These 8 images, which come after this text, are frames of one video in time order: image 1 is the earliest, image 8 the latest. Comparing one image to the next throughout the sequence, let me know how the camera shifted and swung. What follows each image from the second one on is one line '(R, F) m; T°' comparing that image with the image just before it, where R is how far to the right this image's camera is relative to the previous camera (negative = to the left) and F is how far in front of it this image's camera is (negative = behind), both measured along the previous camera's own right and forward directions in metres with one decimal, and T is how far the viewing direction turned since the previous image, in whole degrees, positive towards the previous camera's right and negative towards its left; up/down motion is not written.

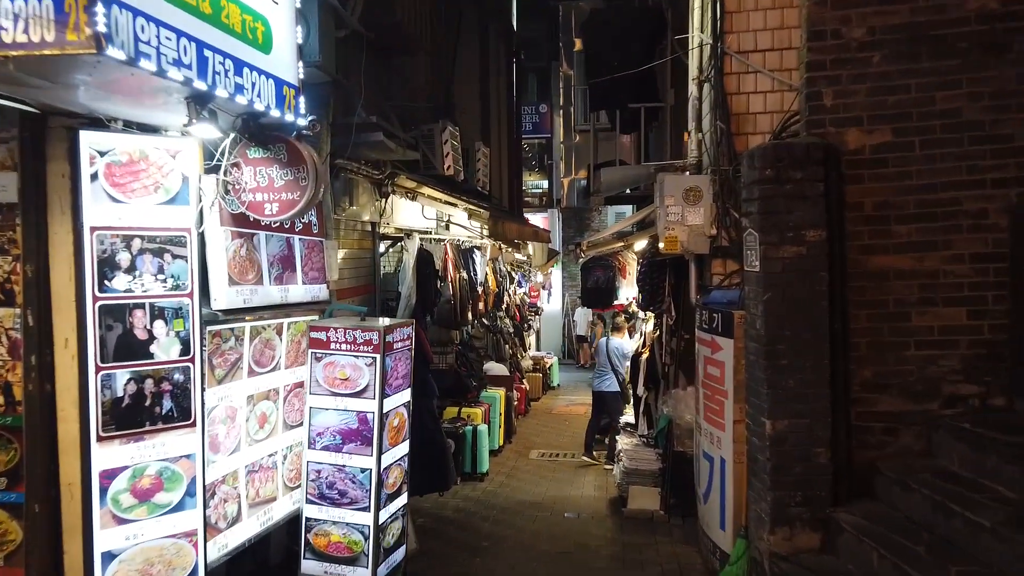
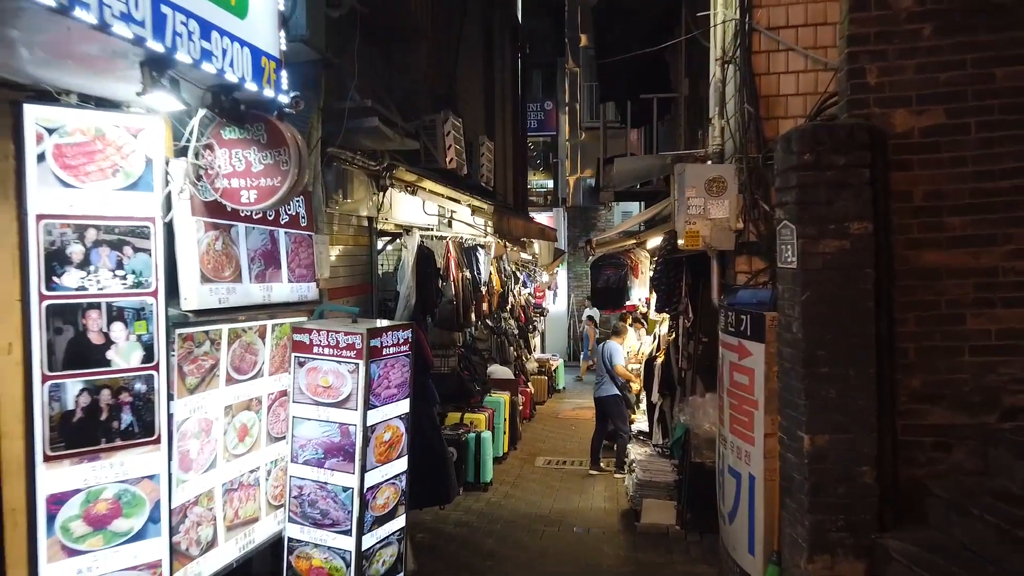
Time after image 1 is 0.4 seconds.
(0.0, +0.4) m; 0°
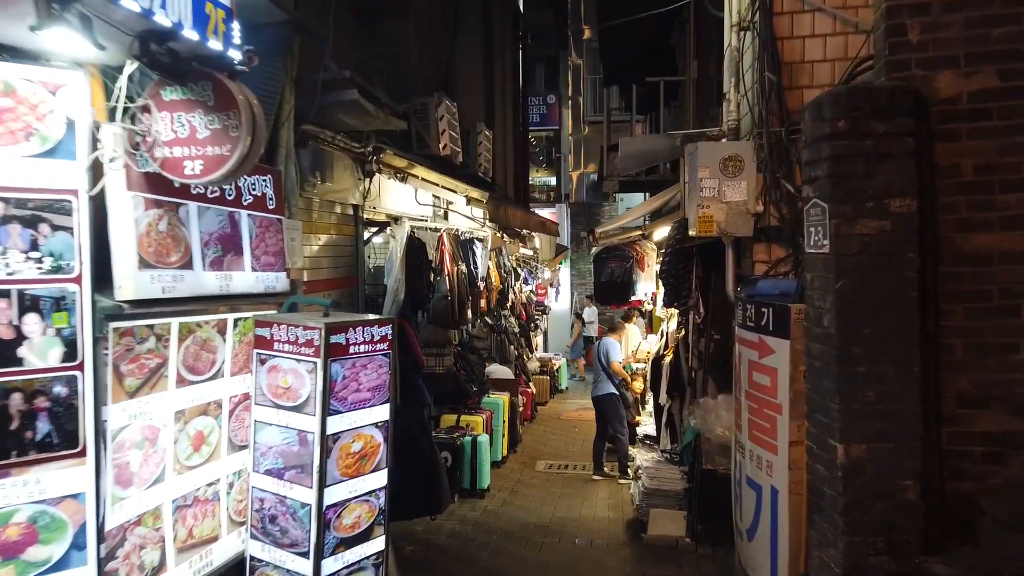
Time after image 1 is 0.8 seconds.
(+0.1, +0.4) m; 0°
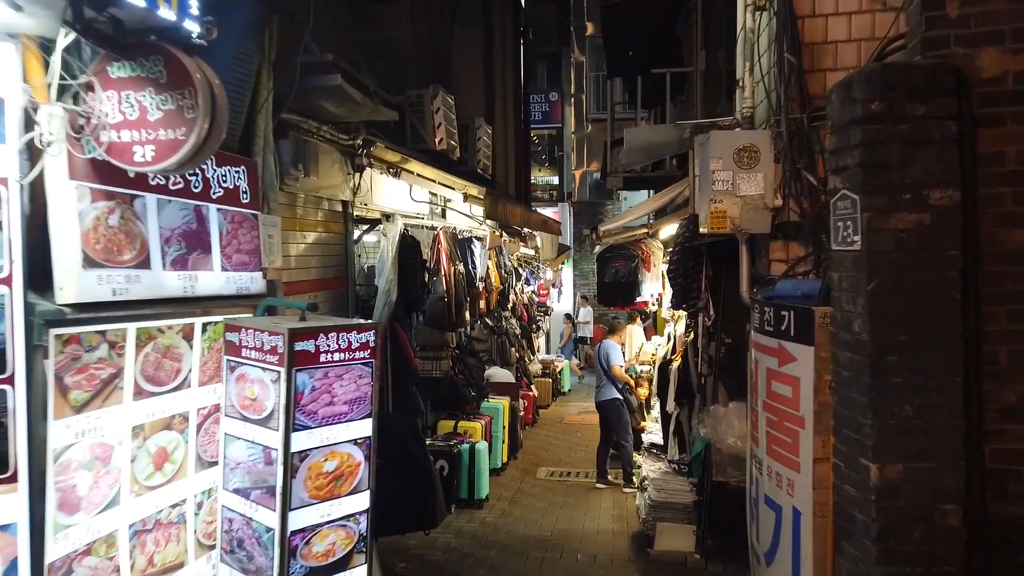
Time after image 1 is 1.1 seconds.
(0.0, +0.3) m; 0°
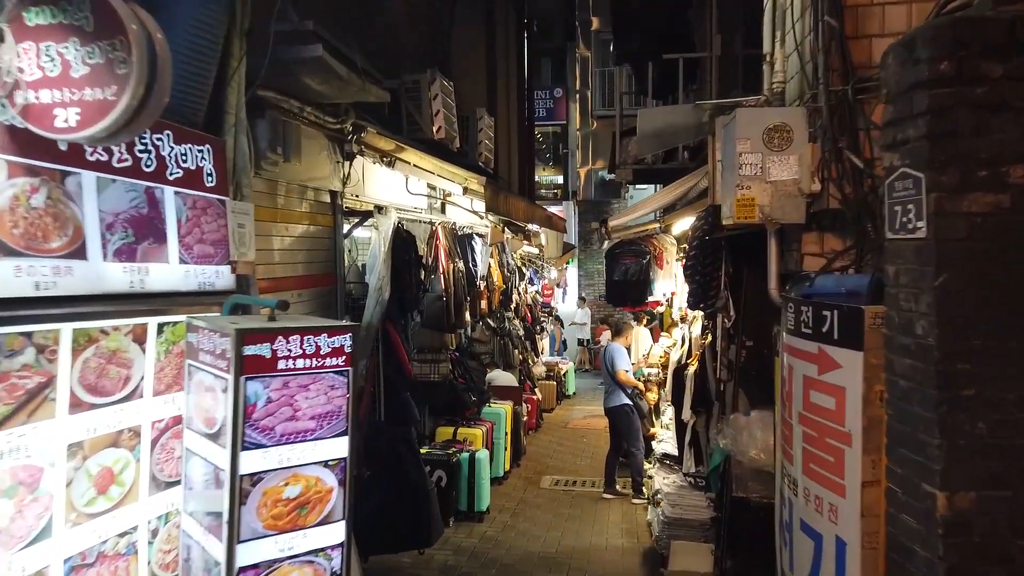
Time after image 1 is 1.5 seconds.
(0.0, +0.4) m; 0°
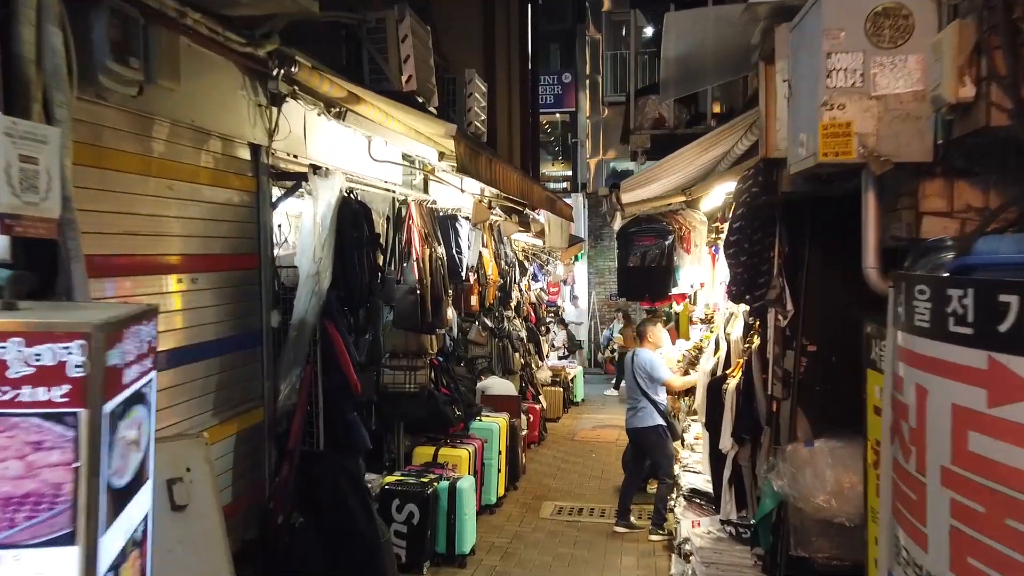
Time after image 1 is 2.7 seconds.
(+0.1, +1.1) m; -1°
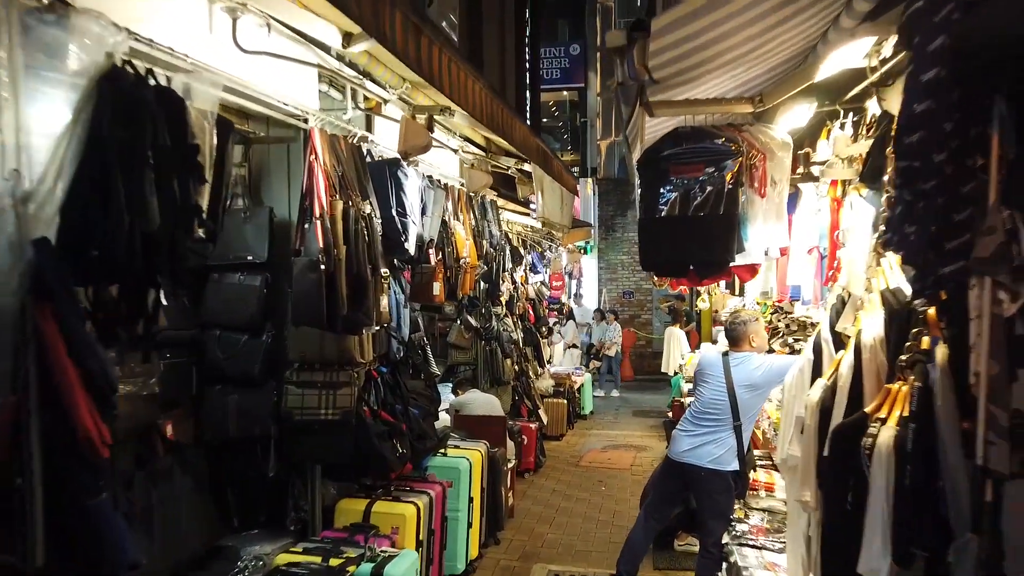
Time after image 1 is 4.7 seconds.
(+0.2, +1.8) m; -1°
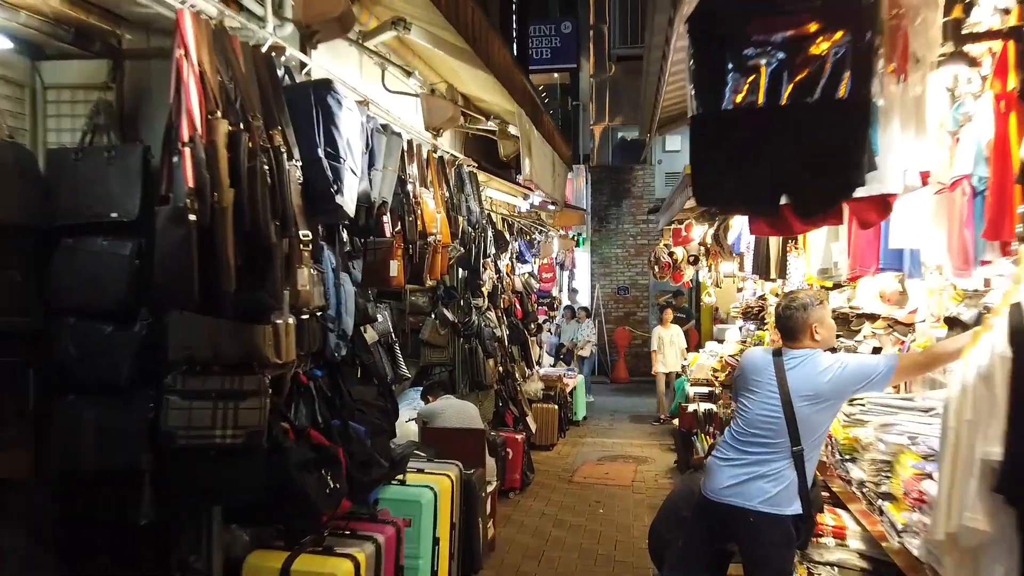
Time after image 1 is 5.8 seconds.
(+0.1, +1.0) m; +1°
